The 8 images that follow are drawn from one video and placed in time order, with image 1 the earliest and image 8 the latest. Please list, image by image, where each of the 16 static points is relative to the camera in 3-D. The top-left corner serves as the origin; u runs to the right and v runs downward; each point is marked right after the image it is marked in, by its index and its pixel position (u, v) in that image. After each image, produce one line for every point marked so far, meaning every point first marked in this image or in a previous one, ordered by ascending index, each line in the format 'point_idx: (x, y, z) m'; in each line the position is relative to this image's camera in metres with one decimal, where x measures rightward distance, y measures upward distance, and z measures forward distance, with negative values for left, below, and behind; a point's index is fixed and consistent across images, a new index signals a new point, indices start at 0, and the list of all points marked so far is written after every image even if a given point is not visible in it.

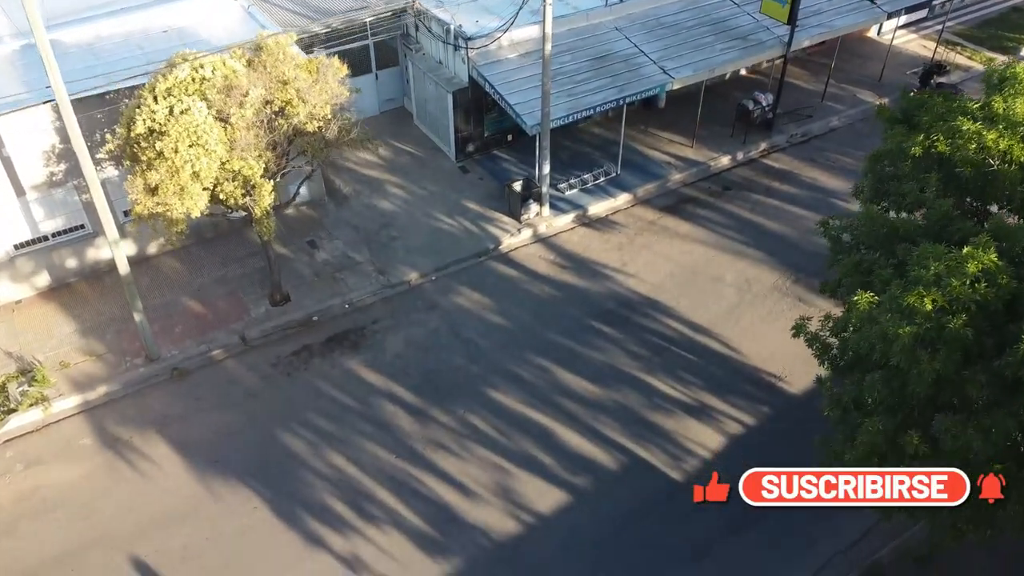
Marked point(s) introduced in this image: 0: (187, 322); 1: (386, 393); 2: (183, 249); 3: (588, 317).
0: (-6.4, -0.7, +15.9) m
1: (-2.3, -1.9, +14.8) m
2: (-7.1, +0.8, +17.5) m
3: (+1.5, -0.6, +16.4) m
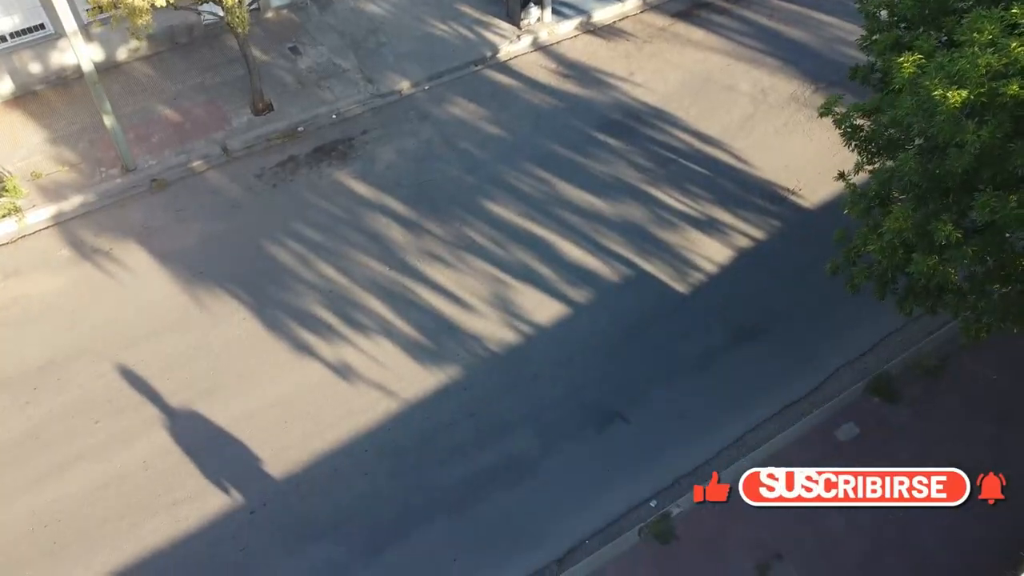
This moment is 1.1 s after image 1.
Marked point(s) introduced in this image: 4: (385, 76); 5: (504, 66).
0: (-6.4, +2.9, +14.9) m
1: (-2.3, +1.4, +14.0) m
2: (-7.2, +4.6, +16.2) m
3: (+1.5, +3.0, +15.4) m
4: (-2.5, +4.2, +16.2) m
5: (-0.2, +4.6, +16.7) m
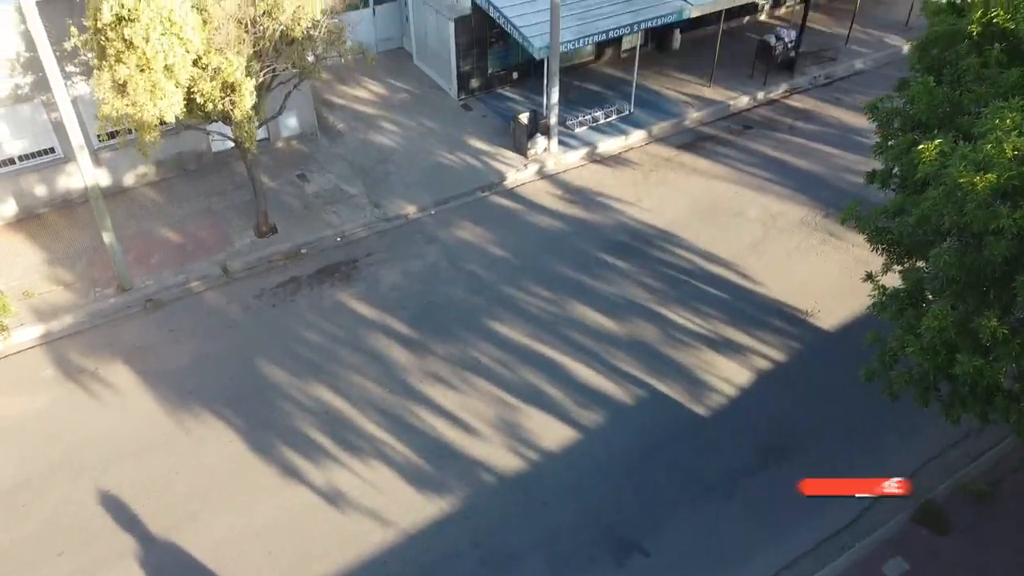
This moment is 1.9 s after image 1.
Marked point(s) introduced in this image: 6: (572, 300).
0: (-6.3, +0.6, +14.6) m
1: (-2.2, -0.6, +13.5) m
2: (-7.0, +2.1, +16.3) m
3: (+1.6, +0.7, +15.1) m
4: (-2.4, +1.7, +16.1) m
5: (0.0, +2.0, +16.7) m
6: (+1.0, -0.2, +14.0) m
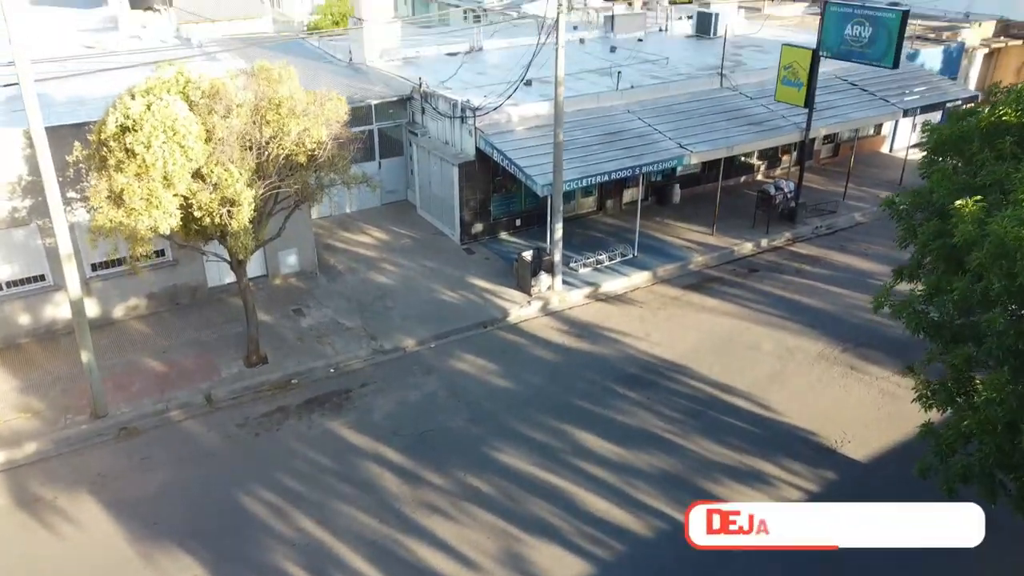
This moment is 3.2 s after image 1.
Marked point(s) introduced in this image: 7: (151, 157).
0: (-6.2, -1.6, +13.7) m
1: (-2.1, -2.5, +12.3) m
2: (-6.9, -0.5, +15.7) m
3: (+1.7, -1.7, +14.2) m
4: (-2.3, -0.9, +15.5) m
5: (0.0, -0.8, +16.1) m
6: (+1.1, -2.3, +13.0) m
7: (-5.1, +1.8, +11.5) m
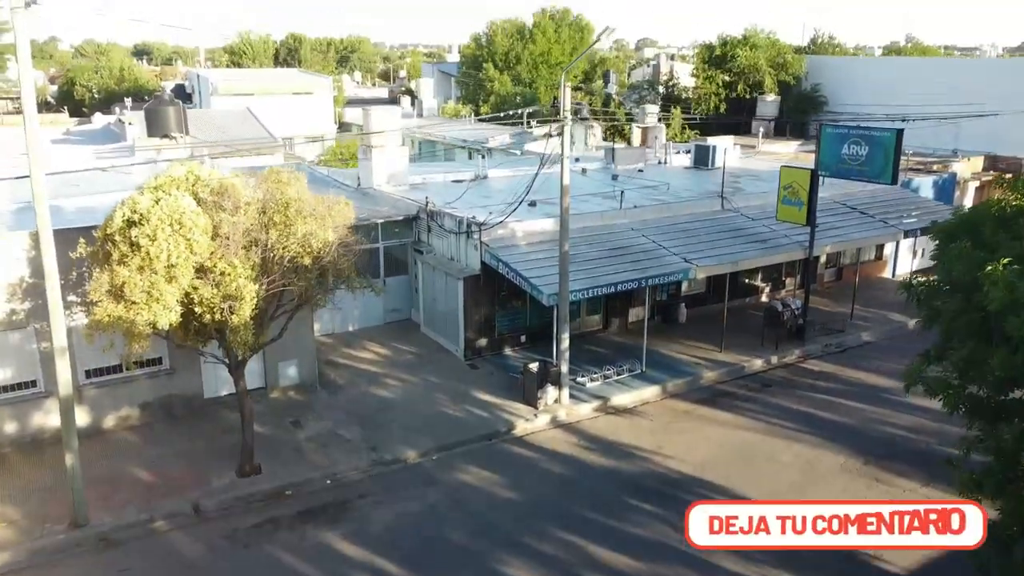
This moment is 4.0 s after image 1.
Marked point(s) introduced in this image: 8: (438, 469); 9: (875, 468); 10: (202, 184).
0: (-6.1, -3.2, +13.0) m
1: (-2.0, -3.9, +11.4) m
2: (-6.8, -2.6, +15.1) m
3: (+1.8, -3.4, +13.4) m
4: (-2.2, -2.9, +14.8) m
5: (+0.2, -2.9, +15.4) m
6: (+1.2, -3.8, +12.1) m
7: (-5.0, +0.5, +11.4) m
8: (-1.3, -3.2, +14.2) m
9: (+6.5, -3.2, +14.4) m
10: (-4.7, +1.6, +12.3) m
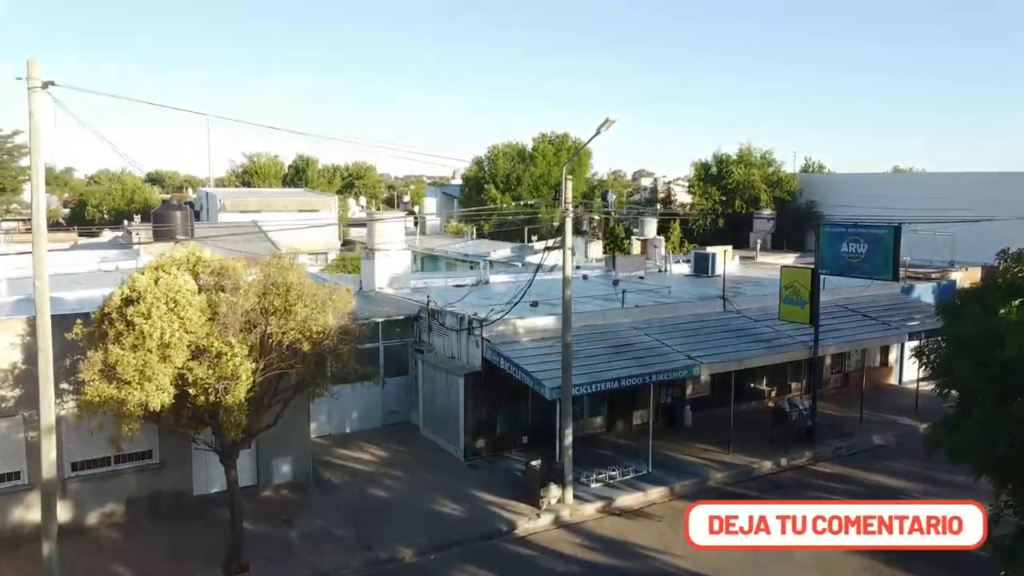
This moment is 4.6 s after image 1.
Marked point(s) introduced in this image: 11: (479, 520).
0: (-6.1, -4.5, +12.2) m
1: (-2.0, -5.0, +10.6) m
2: (-6.8, -4.2, +14.4) m
3: (+1.8, -4.8, +12.6) m
4: (-2.2, -4.5, +14.1) m
5: (+0.2, -4.5, +14.6) m
6: (+1.2, -4.9, +11.2) m
7: (-5.0, -0.6, +11.2) m
8: (-1.3, -4.6, +13.4) m
9: (+6.5, -4.7, +13.6) m
10: (-4.7, +0.3, +12.3) m
11: (-0.6, -4.3, +15.2) m
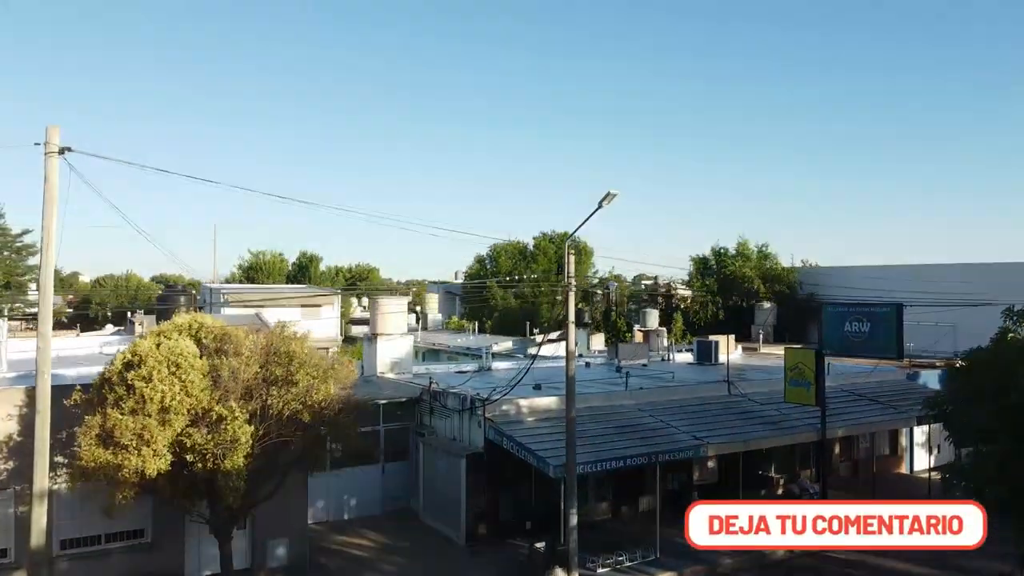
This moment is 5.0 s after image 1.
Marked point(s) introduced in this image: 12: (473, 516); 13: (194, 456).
0: (-6.0, -5.5, +11.6) m
1: (-1.9, -5.7, +9.9) m
2: (-6.7, -5.4, +13.8) m
3: (+1.9, -5.8, +12.0) m
4: (-2.1, -5.6, +13.4) m
5: (+0.3, -5.8, +14.0) m
6: (+1.3, -5.8, +10.6) m
7: (-4.9, -1.4, +11.1) m
8: (-1.2, -5.7, +12.8) m
9: (+6.6, -5.8, +13.0) m
10: (-4.6, -0.7, +12.3) m
11: (-0.6, -5.7, +14.6) m
12: (-0.8, -5.0, +17.9) m
13: (-4.5, -2.4, +11.3) m
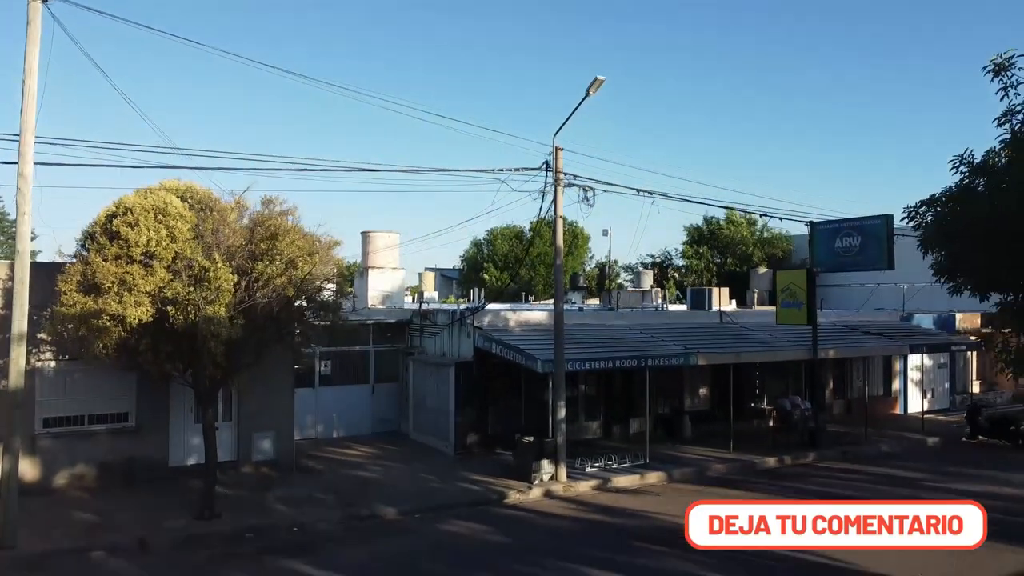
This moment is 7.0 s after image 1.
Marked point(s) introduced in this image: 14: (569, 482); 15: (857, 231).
0: (-6.2, -3.4, +11.5) m
1: (-2.2, -3.6, +9.8) m
2: (-7.0, -3.4, +13.7) m
3: (+1.7, -3.7, +11.9) m
4: (-2.4, -3.6, +13.3) m
5: (0.0, -3.8, +13.9) m
6: (+1.1, -3.7, +10.4) m
7: (-5.2, +0.6, +11.0) m
8: (-1.4, -3.7, +12.7) m
9: (+6.3, -3.8, +12.9) m
10: (-4.9, +1.4, +12.2) m
11: (-0.8, -3.6, +14.5) m
12: (-1.1, -3.0, +17.8) m
13: (-4.7, -0.3, +11.2) m
14: (+1.1, -3.7, +15.2) m
15: (+8.0, +1.3, +18.8) m
